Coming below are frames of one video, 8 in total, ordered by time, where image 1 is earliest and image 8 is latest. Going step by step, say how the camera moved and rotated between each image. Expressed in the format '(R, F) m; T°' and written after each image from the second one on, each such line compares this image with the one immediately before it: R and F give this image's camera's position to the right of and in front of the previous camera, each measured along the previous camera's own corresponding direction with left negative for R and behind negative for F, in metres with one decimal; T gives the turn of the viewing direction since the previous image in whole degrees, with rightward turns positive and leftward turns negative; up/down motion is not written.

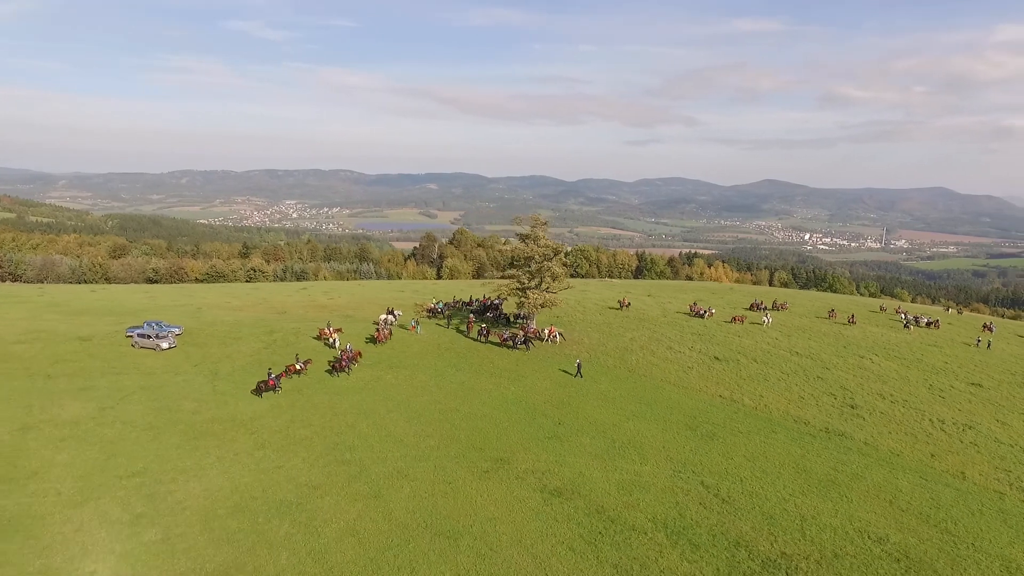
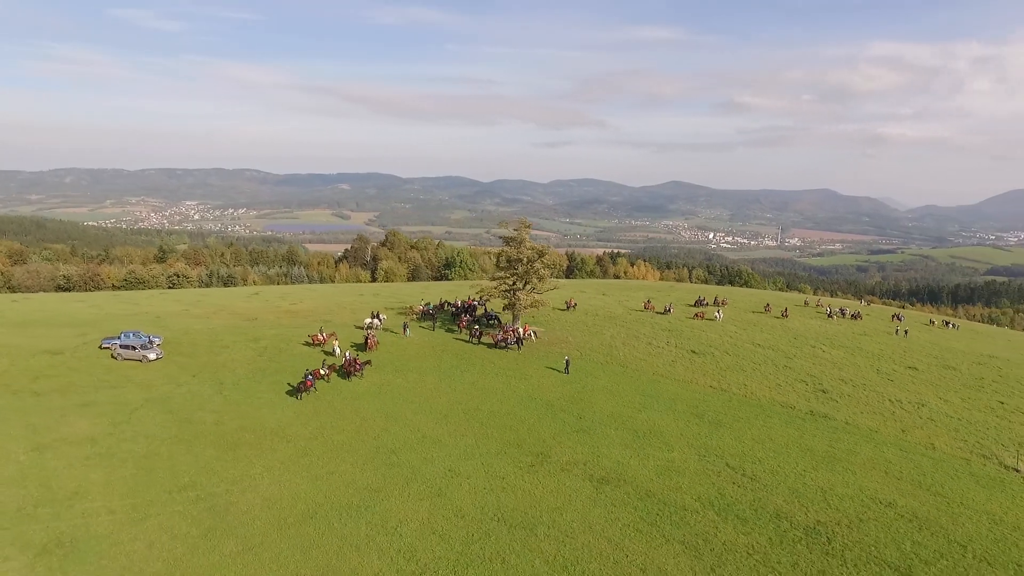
(-5.7, -1.0) m; +8°
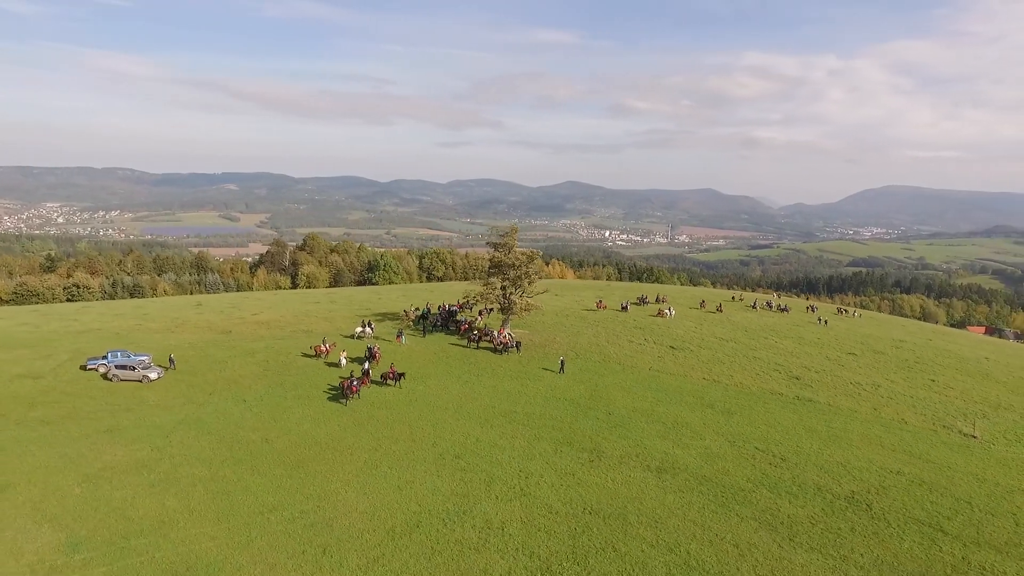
(-7.5, -0.9) m; +9°
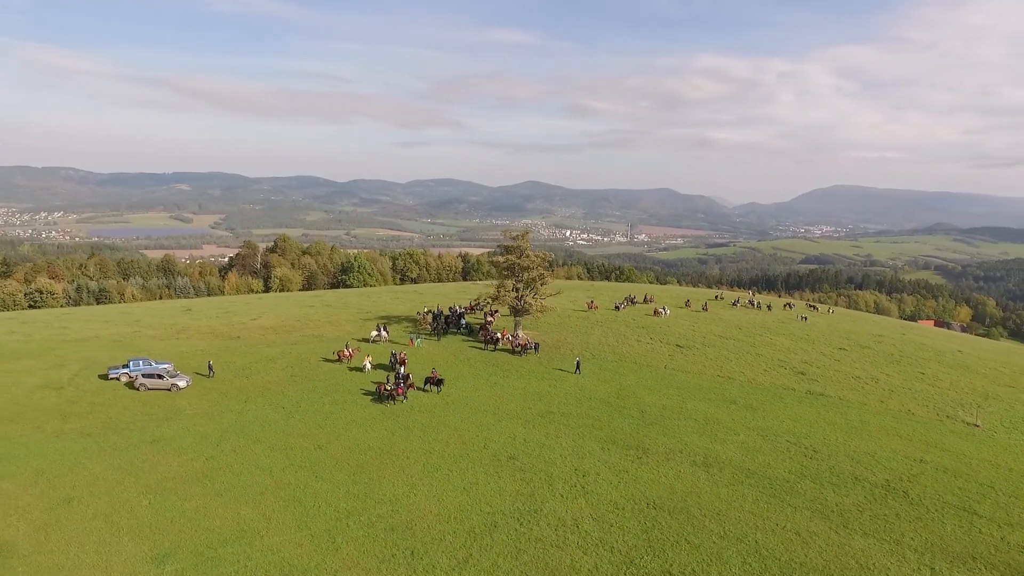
(-4.4, -0.6) m; +4°
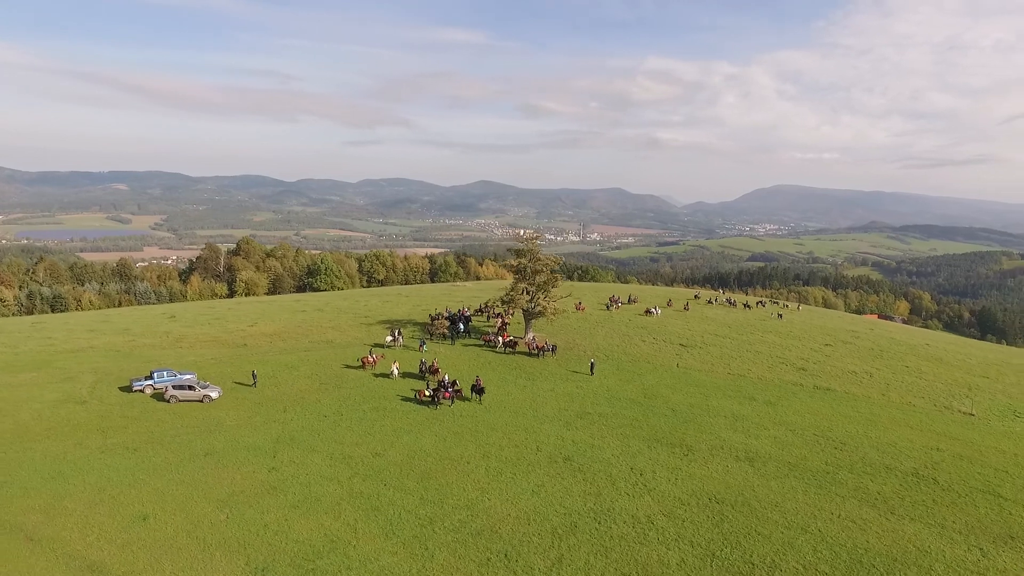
(-5.1, -0.5) m; +4°
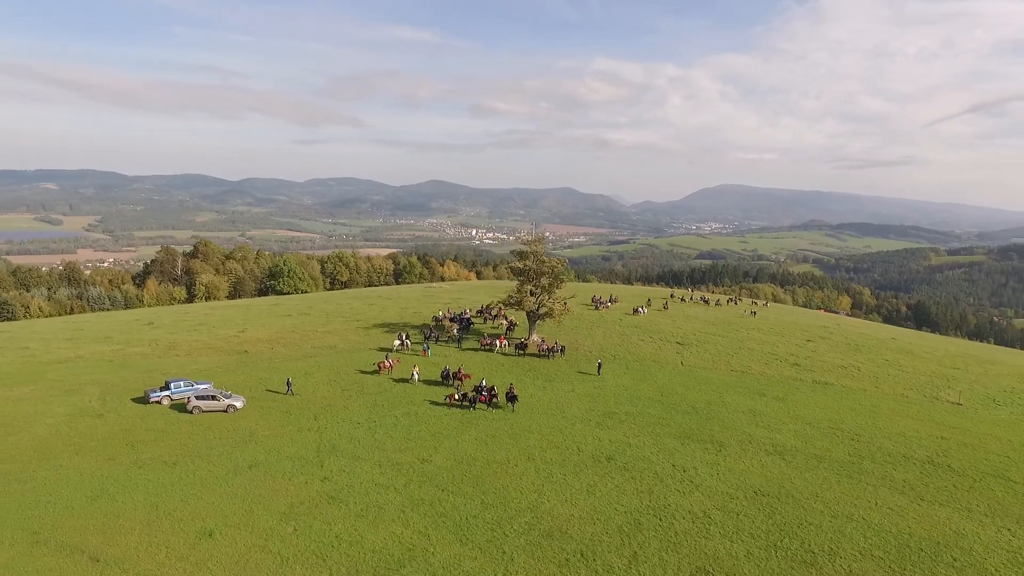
(-4.6, -0.2) m; +4°
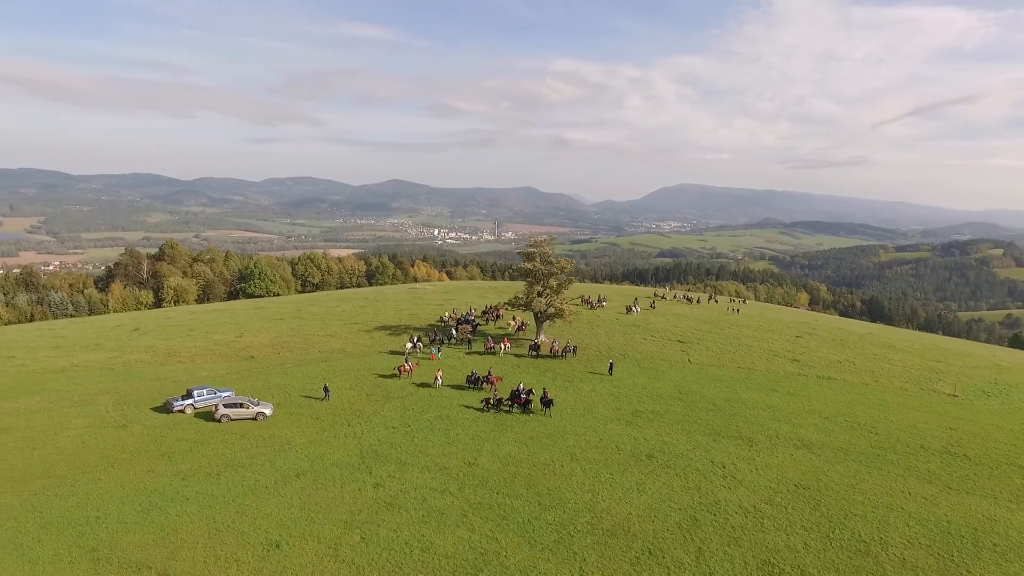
(-4.1, 0.0) m; +4°
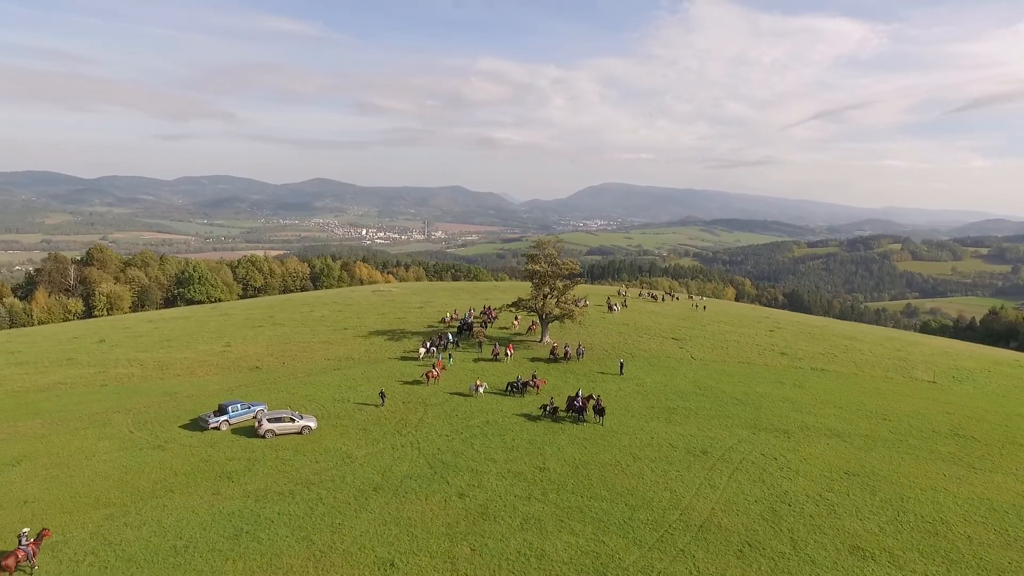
(-6.8, +0.4) m; +7°
